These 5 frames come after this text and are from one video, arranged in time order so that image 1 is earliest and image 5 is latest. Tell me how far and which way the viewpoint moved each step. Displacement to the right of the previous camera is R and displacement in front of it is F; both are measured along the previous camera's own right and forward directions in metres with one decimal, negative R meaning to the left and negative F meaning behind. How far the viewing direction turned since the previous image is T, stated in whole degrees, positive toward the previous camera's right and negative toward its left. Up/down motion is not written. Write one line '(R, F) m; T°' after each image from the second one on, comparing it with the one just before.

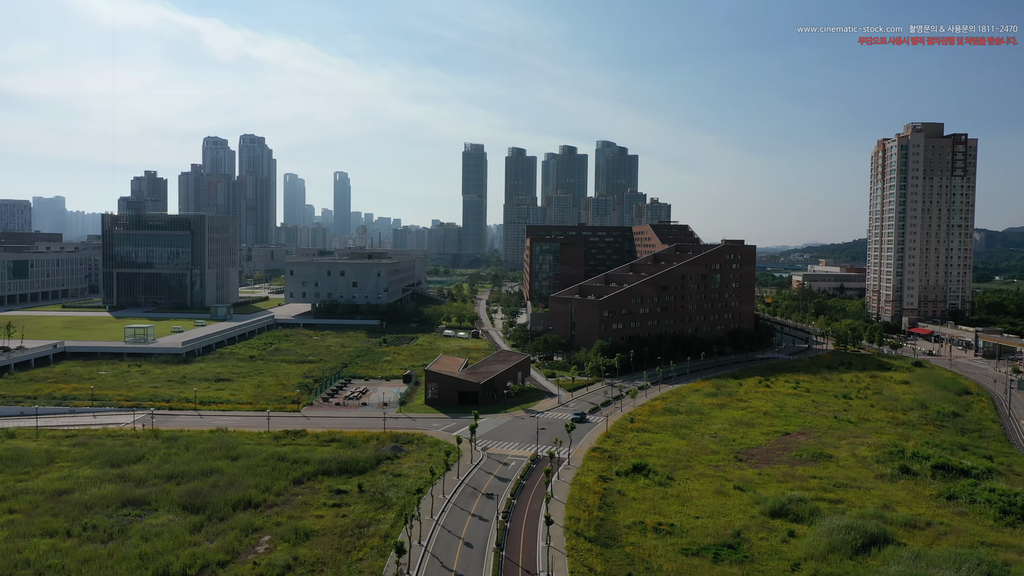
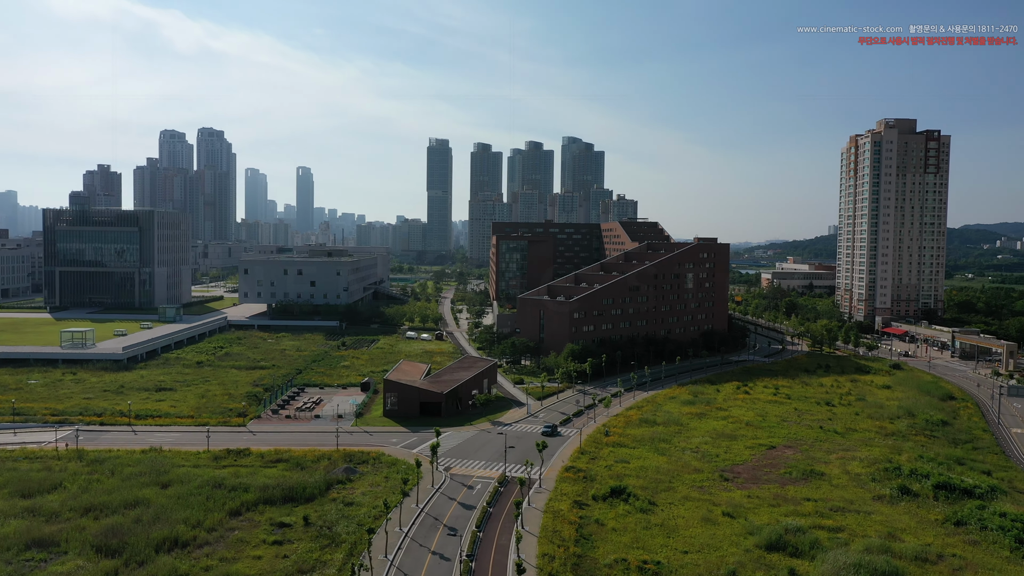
(0.0, +4.8) m; +2°
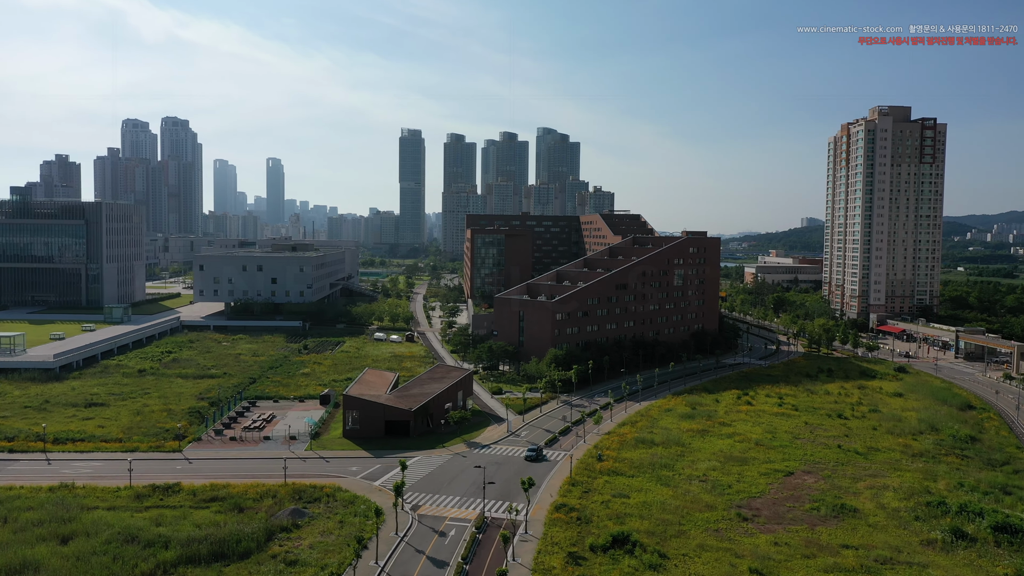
(-0.3, +7.7) m; +2°
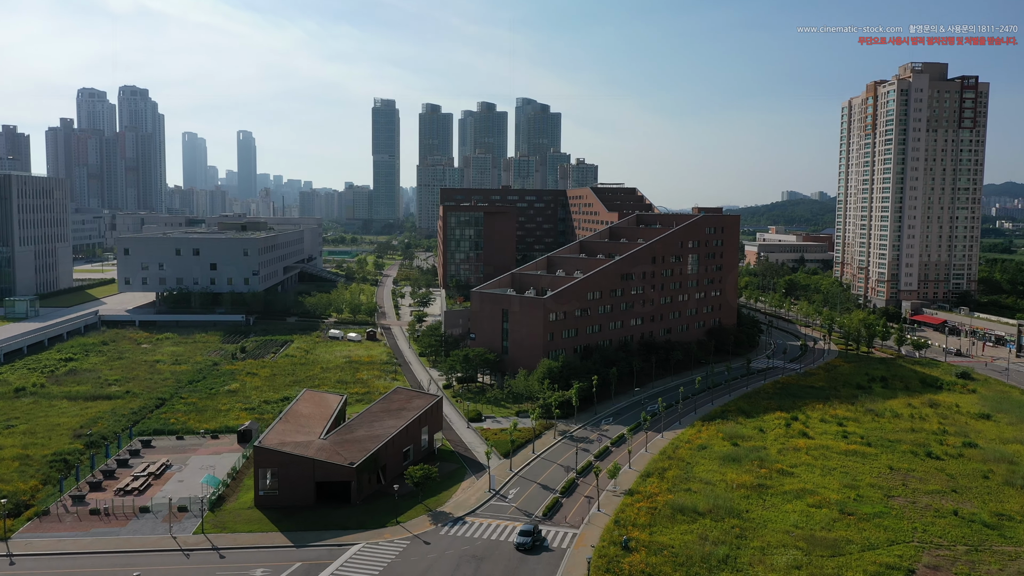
(-0.2, +16.4) m; +1°
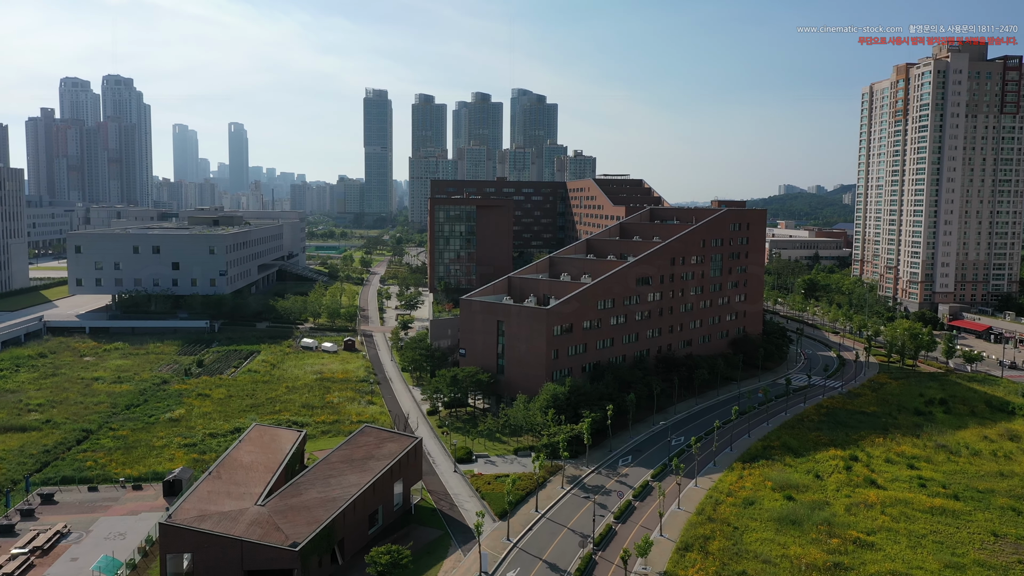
(-0.1, +10.1) m; 0°
